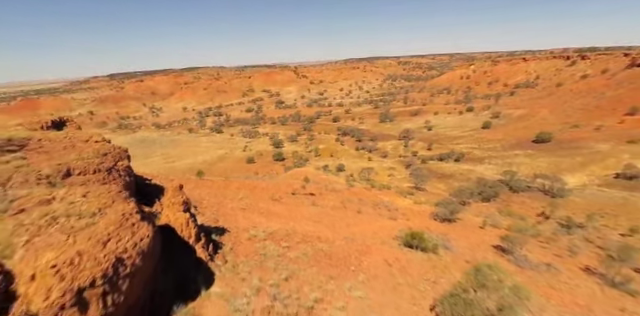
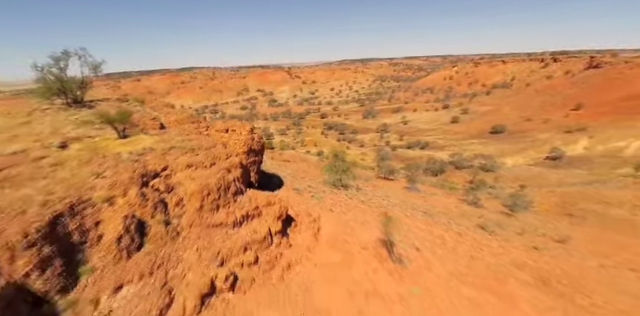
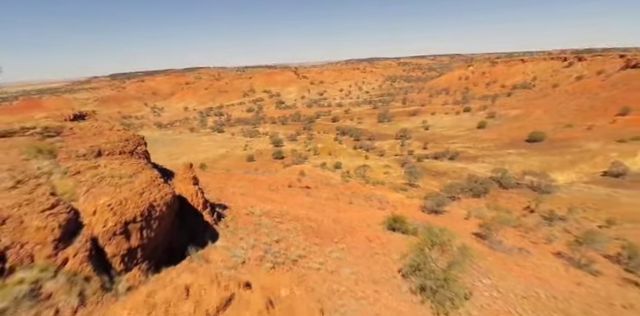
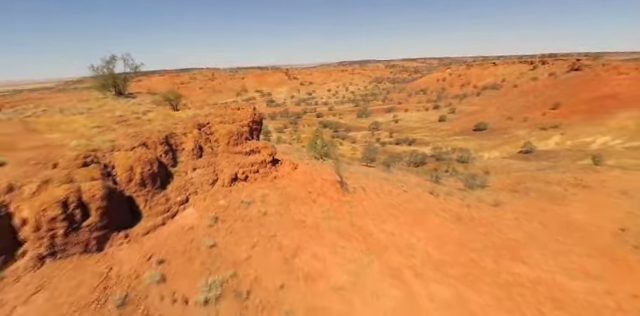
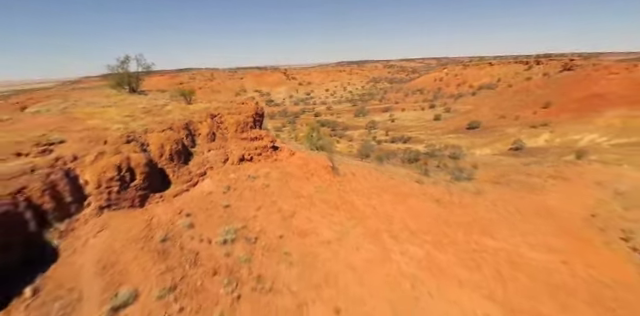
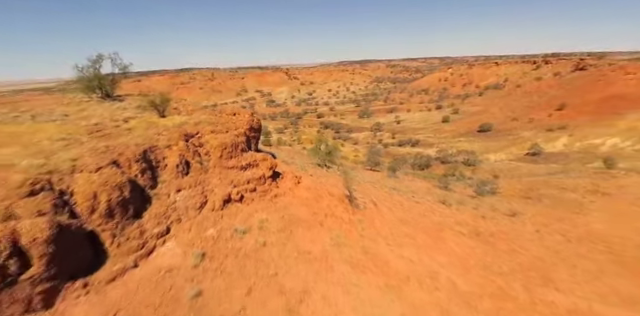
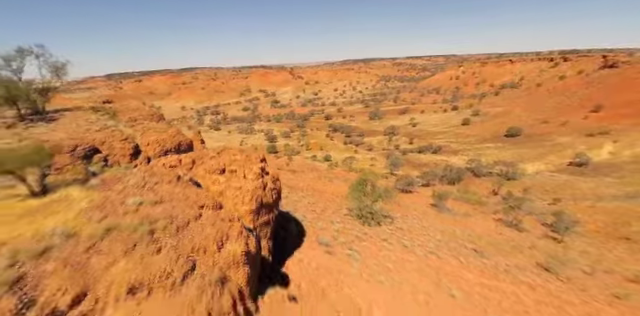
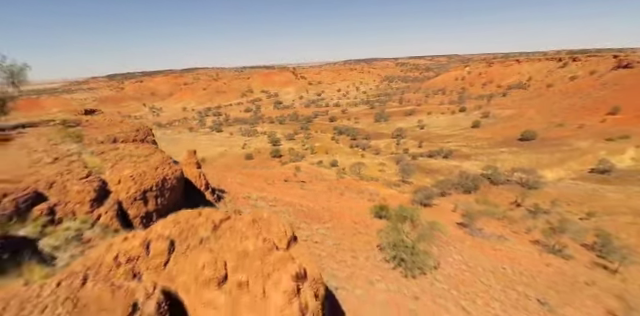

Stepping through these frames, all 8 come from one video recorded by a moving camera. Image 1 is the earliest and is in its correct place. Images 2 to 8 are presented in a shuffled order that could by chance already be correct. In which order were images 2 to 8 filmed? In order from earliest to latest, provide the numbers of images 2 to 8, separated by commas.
3, 8, 7, 2, 6, 4, 5
